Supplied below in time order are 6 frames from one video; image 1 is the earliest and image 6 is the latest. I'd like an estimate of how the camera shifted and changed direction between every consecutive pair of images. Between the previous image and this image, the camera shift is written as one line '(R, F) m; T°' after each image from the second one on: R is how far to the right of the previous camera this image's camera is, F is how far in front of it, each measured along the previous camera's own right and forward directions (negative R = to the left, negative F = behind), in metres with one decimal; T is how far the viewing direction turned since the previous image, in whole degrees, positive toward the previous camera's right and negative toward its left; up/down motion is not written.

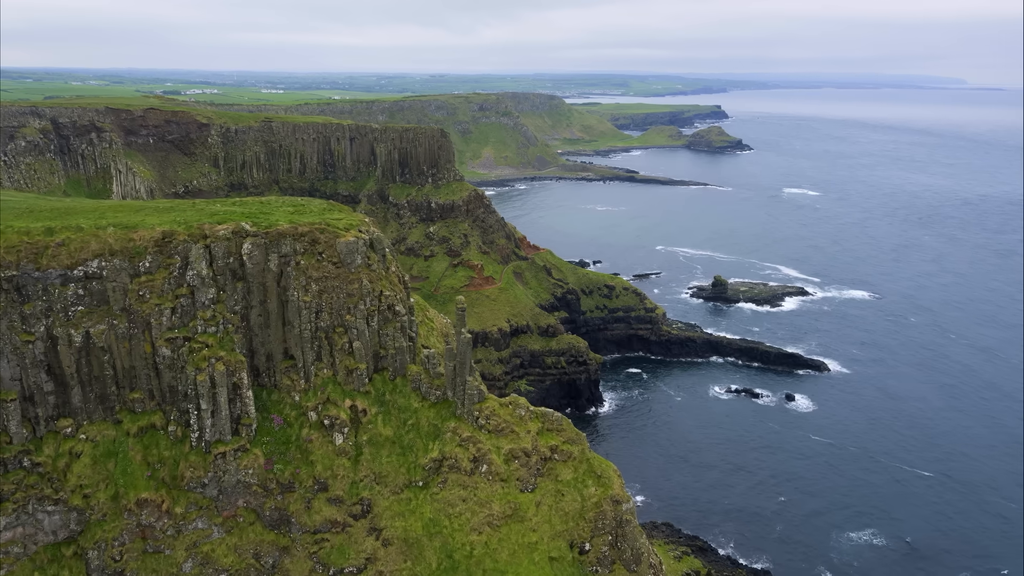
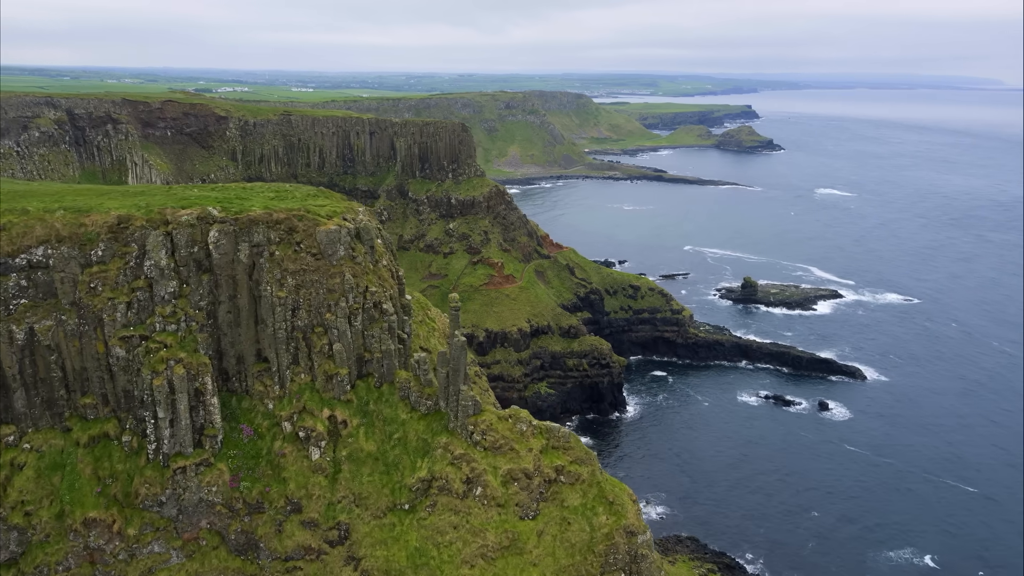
(+0.8, +3.5) m; -2°
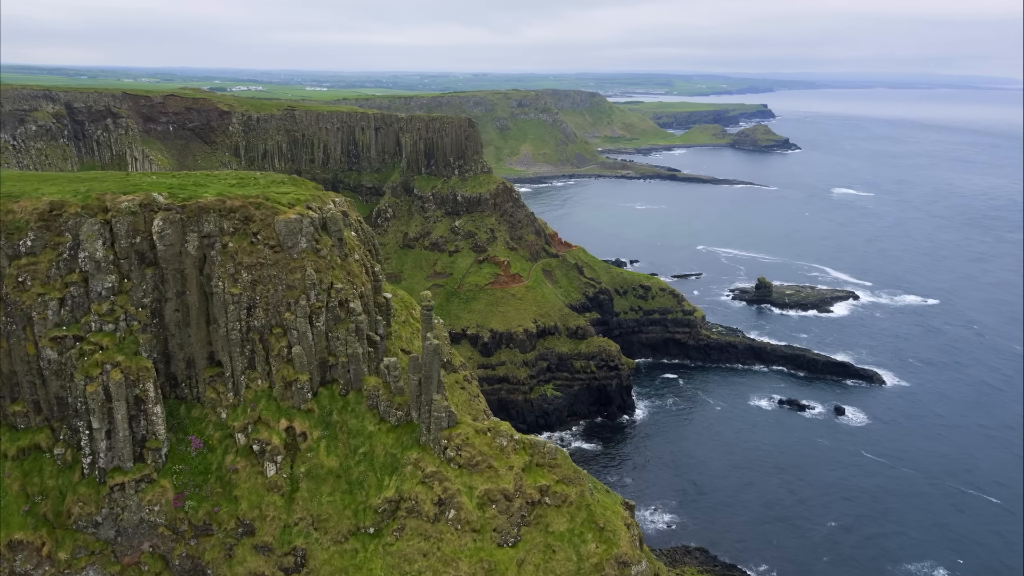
(+1.0, +2.7) m; -1°
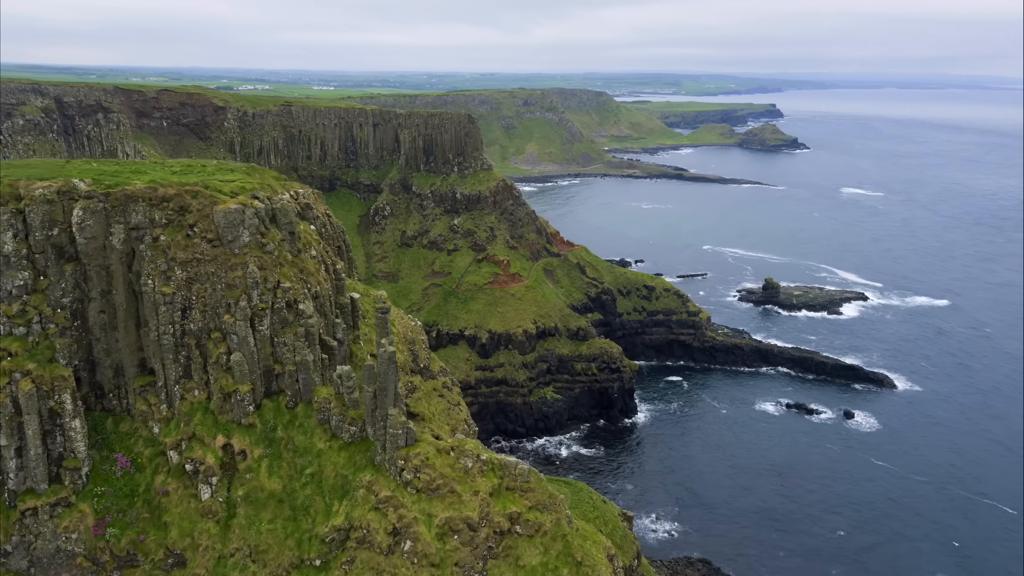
(+1.1, +2.6) m; -1°
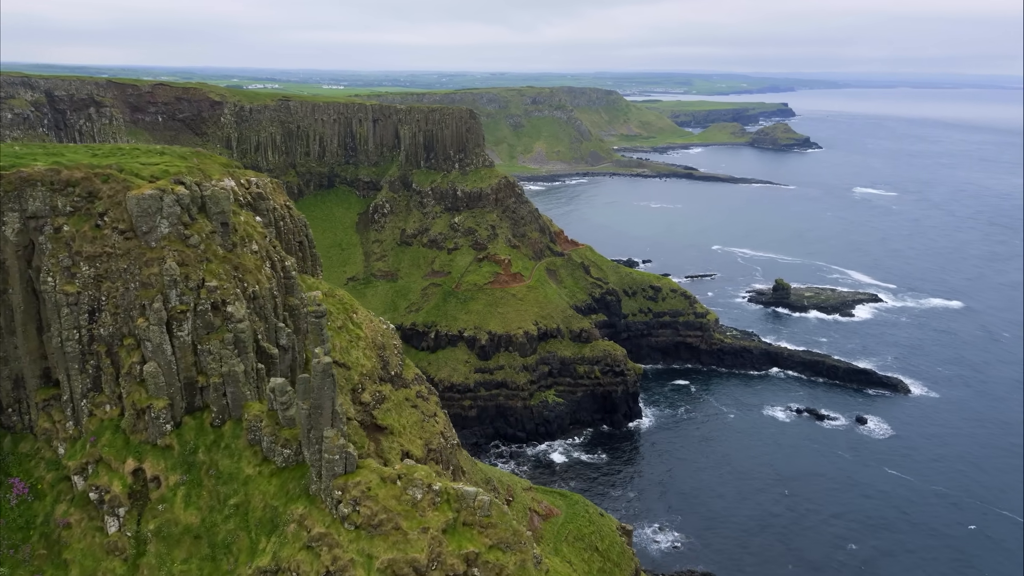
(+1.2, +2.8) m; -1°
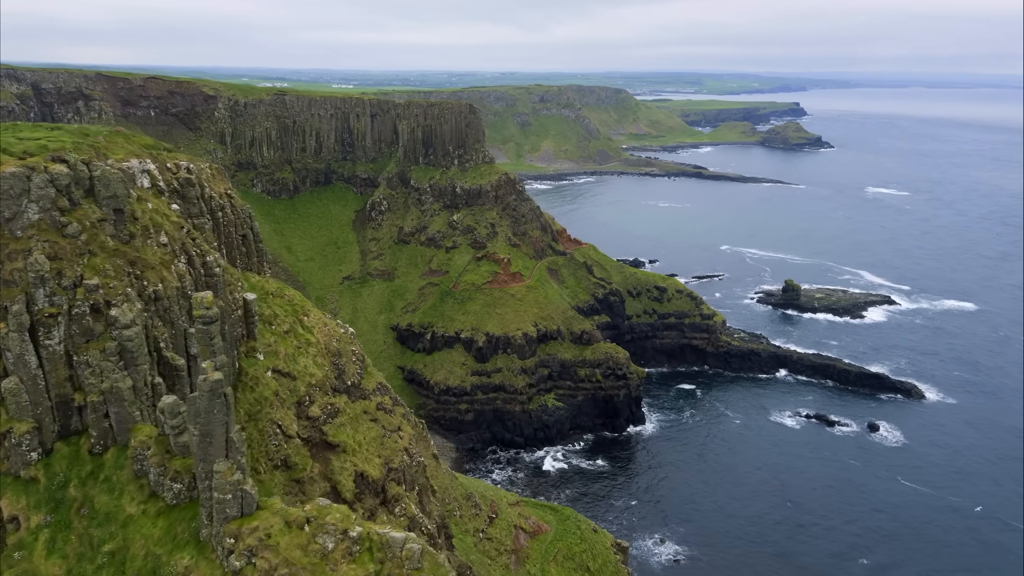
(+1.4, +3.1) m; -1°
